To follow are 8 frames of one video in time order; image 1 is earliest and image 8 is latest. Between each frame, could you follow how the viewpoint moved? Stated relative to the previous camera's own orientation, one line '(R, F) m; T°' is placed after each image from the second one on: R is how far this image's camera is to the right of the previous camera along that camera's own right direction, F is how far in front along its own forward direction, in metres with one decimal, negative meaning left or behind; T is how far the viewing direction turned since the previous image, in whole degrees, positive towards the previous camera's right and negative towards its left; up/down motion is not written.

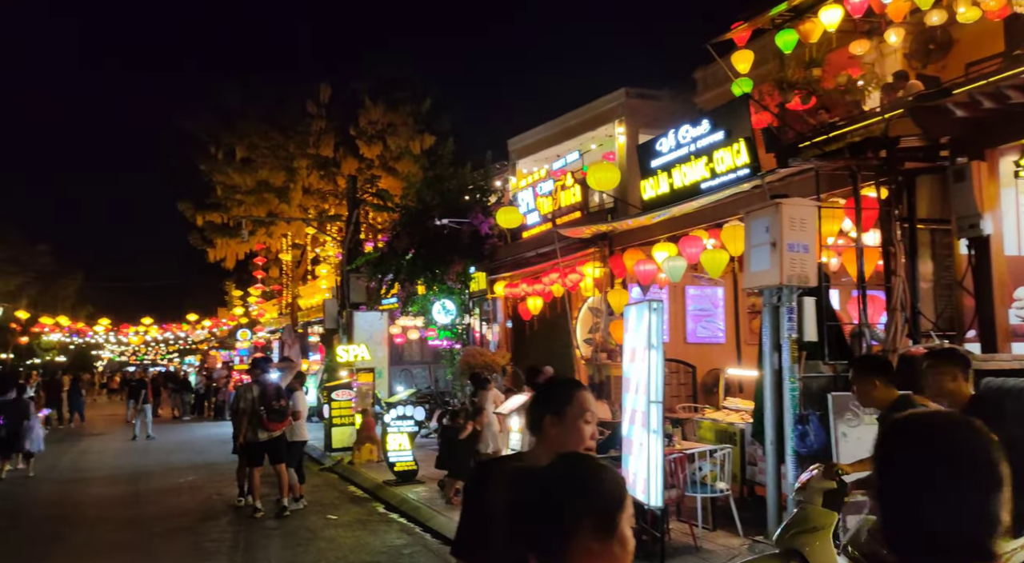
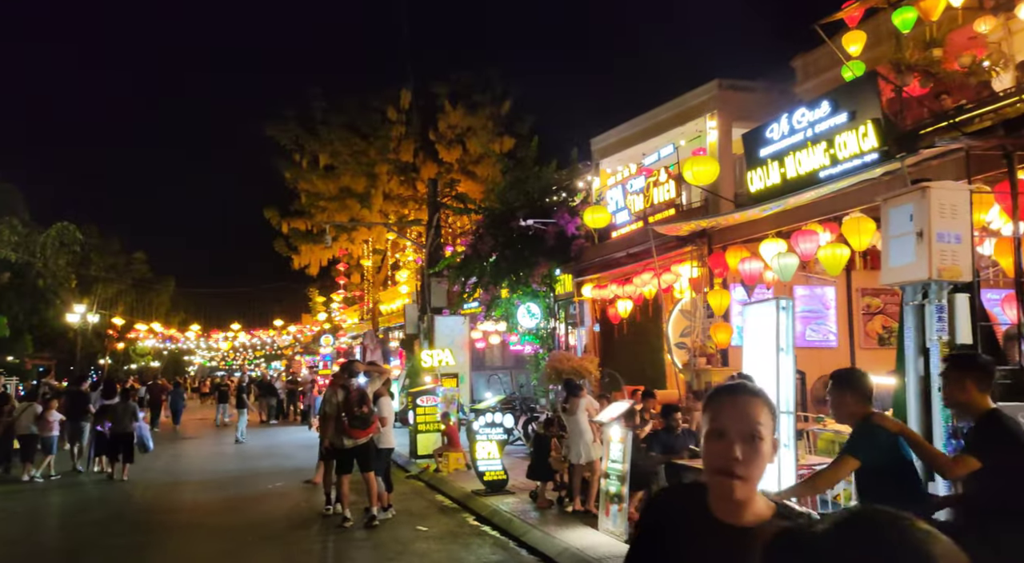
(-0.2, +0.6) m; -5°
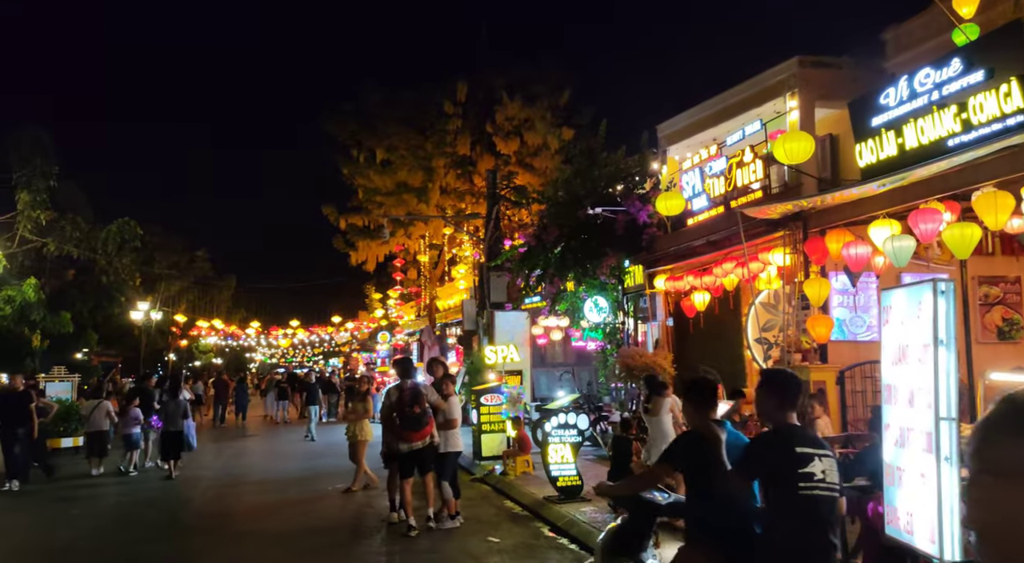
(-0.3, +0.9) m; -4°
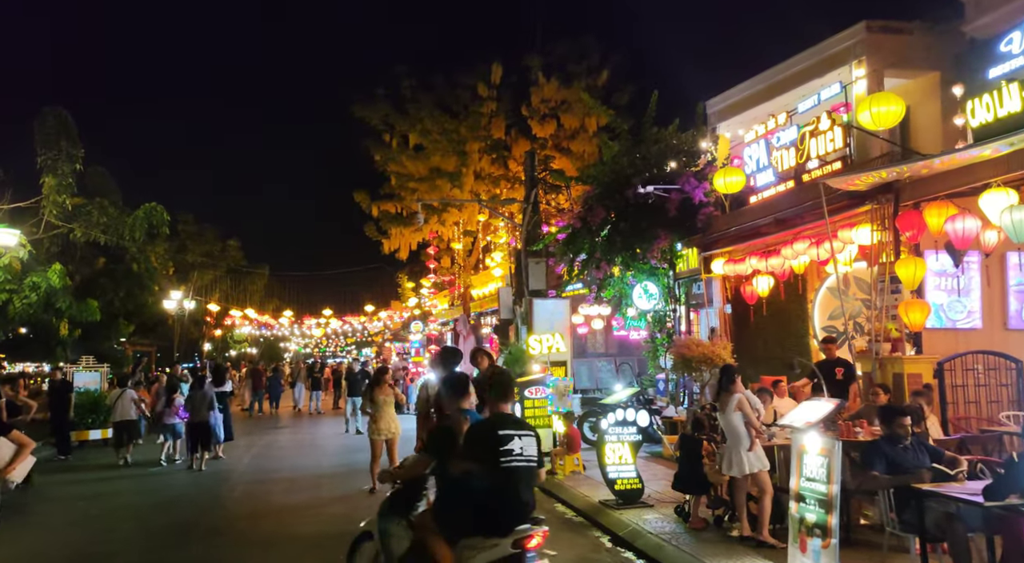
(-0.2, +1.1) m; -2°
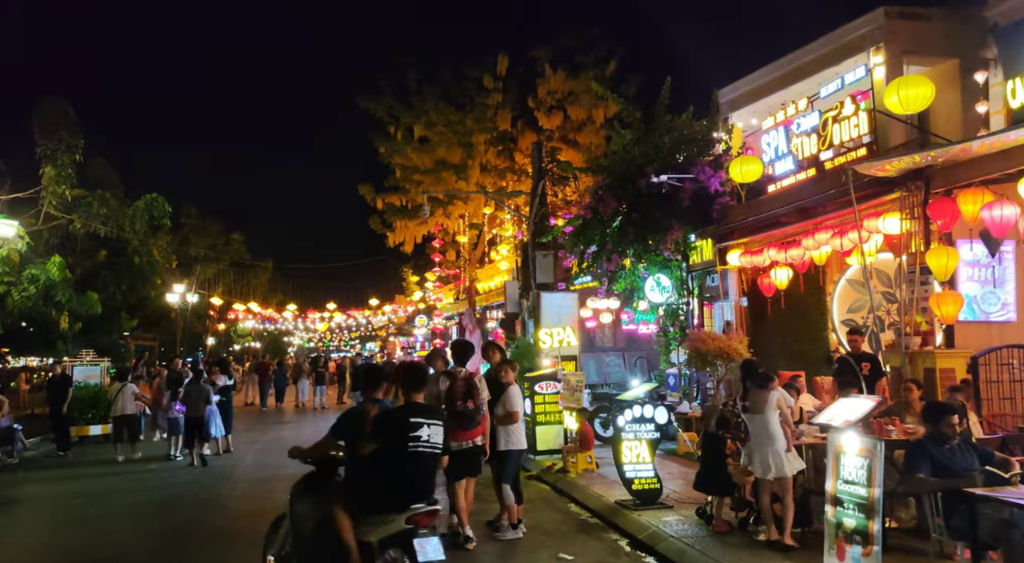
(-0.1, +0.4) m; 0°
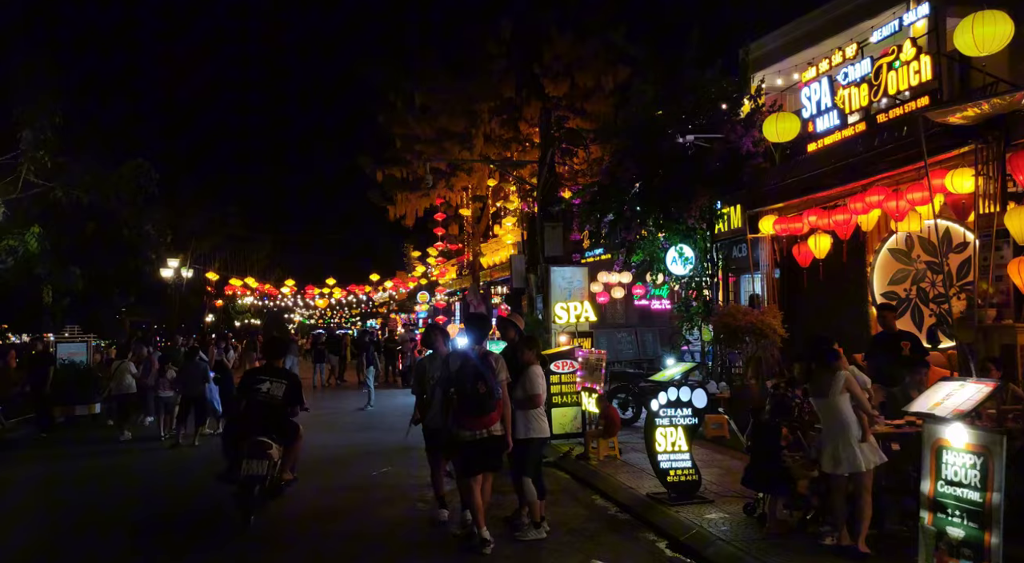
(-0.2, +1.1) m; 0°
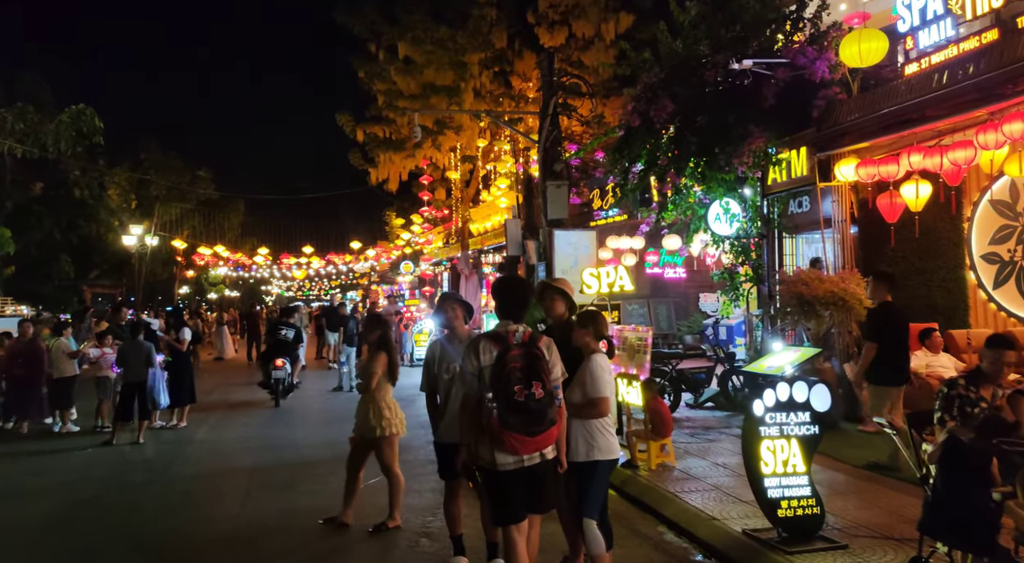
(-0.4, +2.5) m; +1°
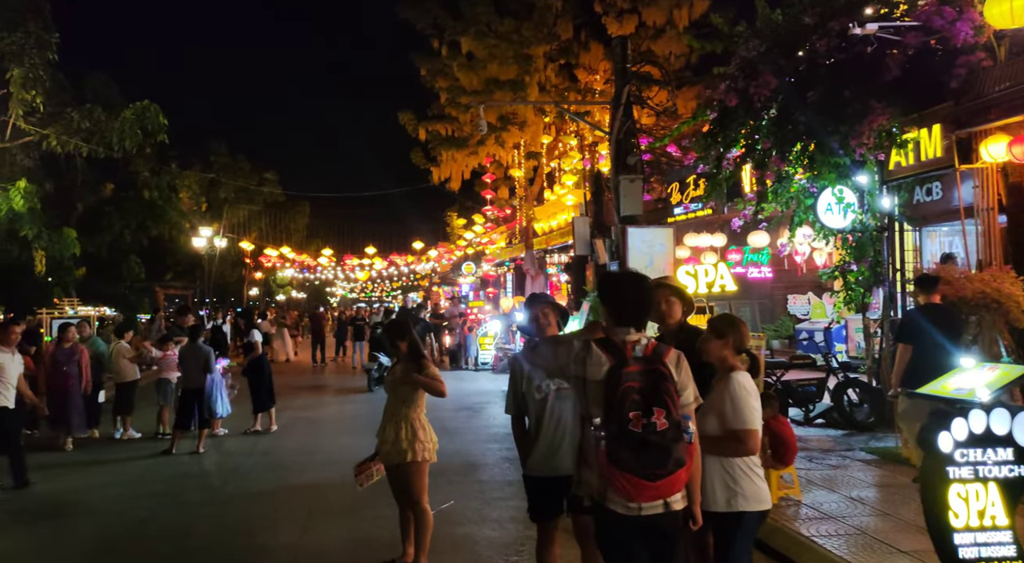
(-0.3, +1.2) m; -4°
